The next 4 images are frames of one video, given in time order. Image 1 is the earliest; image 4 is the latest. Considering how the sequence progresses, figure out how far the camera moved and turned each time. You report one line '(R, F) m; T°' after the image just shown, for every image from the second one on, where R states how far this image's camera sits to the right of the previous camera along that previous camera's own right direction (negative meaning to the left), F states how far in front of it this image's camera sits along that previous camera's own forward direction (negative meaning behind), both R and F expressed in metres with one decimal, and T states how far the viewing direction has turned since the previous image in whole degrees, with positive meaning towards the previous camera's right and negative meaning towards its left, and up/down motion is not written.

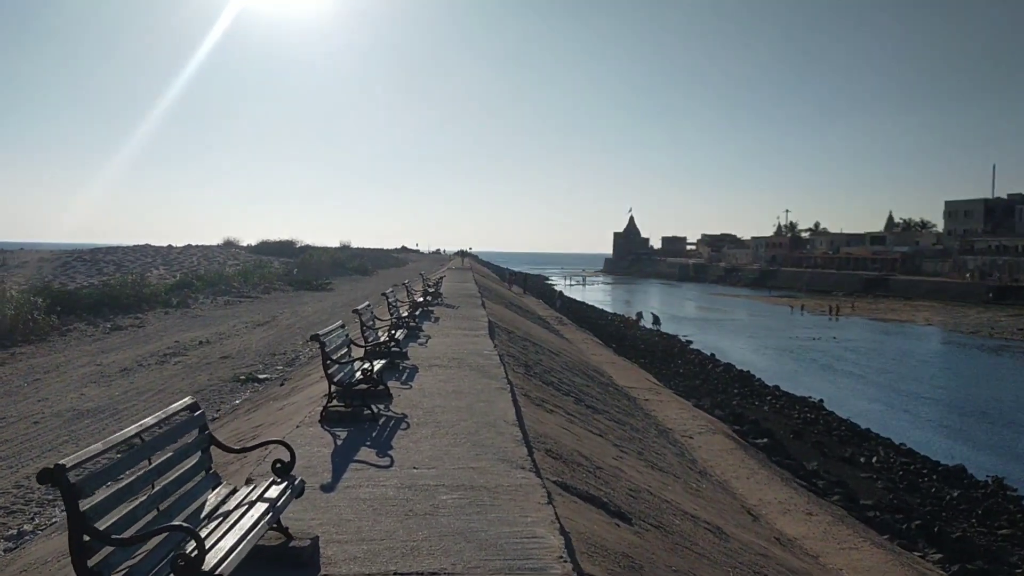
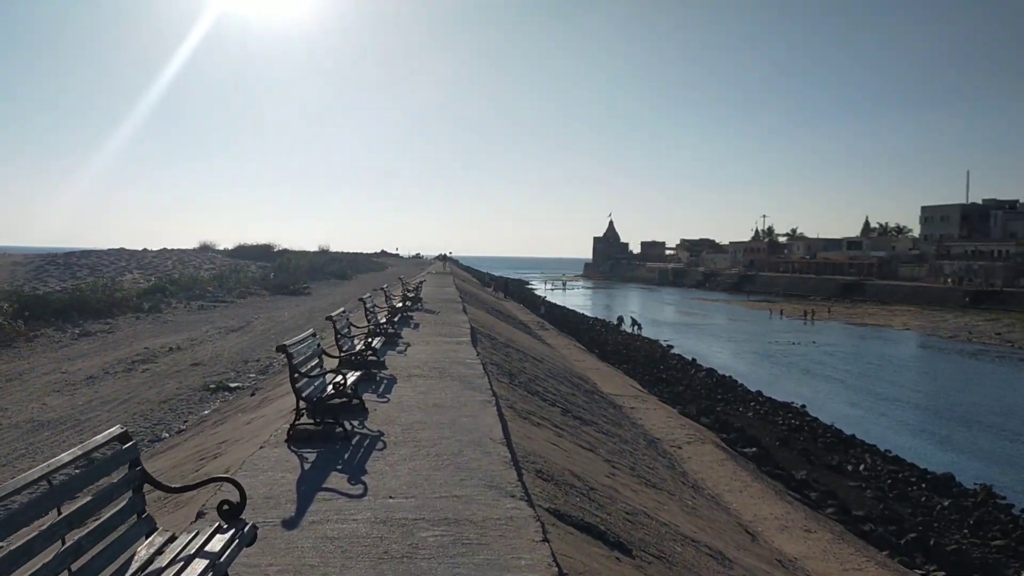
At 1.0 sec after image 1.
(0.0, +0.4) m; +2°
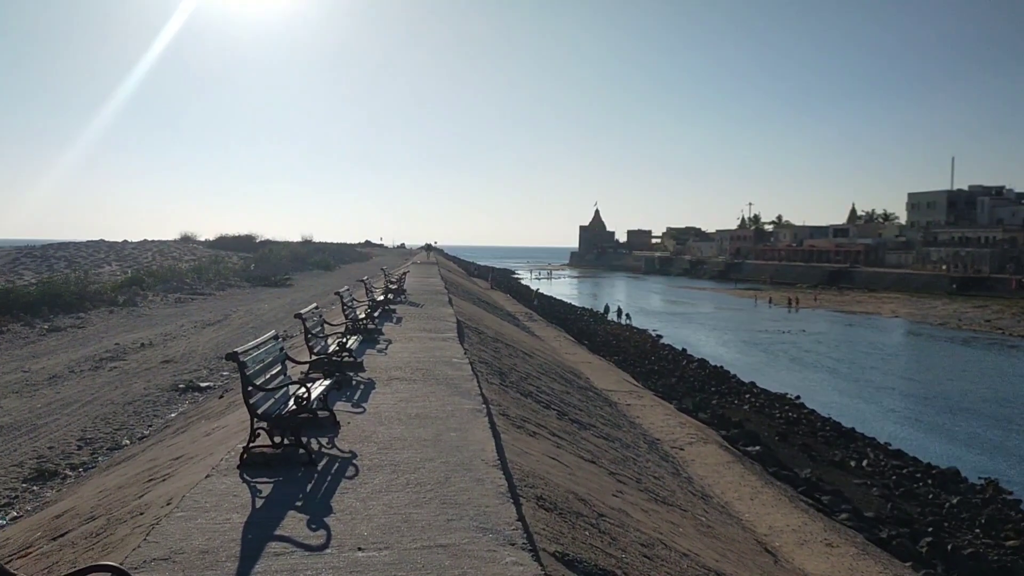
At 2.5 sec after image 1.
(0.0, +0.7) m; +1°
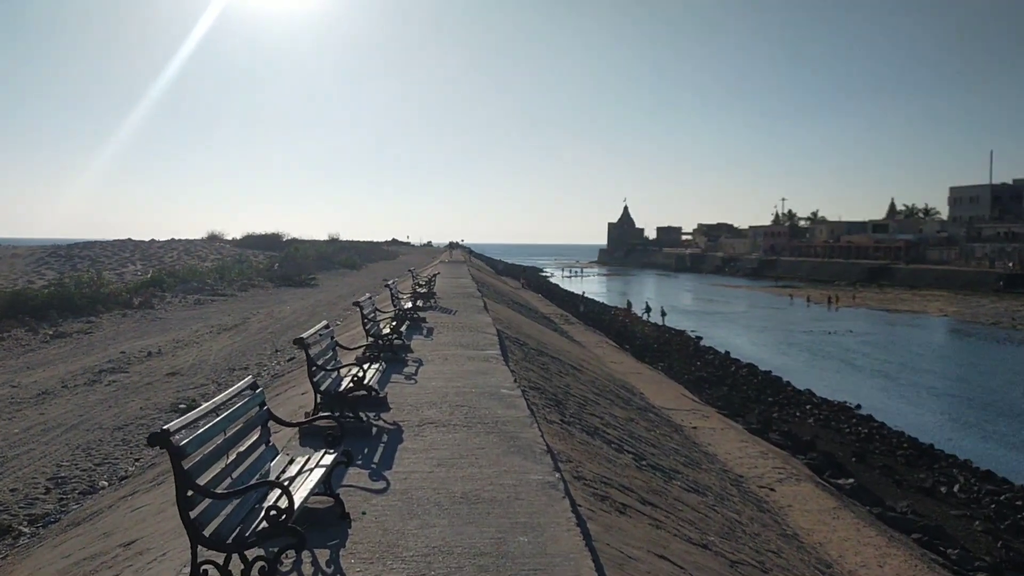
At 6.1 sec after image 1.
(-0.3, +1.6) m; -2°
